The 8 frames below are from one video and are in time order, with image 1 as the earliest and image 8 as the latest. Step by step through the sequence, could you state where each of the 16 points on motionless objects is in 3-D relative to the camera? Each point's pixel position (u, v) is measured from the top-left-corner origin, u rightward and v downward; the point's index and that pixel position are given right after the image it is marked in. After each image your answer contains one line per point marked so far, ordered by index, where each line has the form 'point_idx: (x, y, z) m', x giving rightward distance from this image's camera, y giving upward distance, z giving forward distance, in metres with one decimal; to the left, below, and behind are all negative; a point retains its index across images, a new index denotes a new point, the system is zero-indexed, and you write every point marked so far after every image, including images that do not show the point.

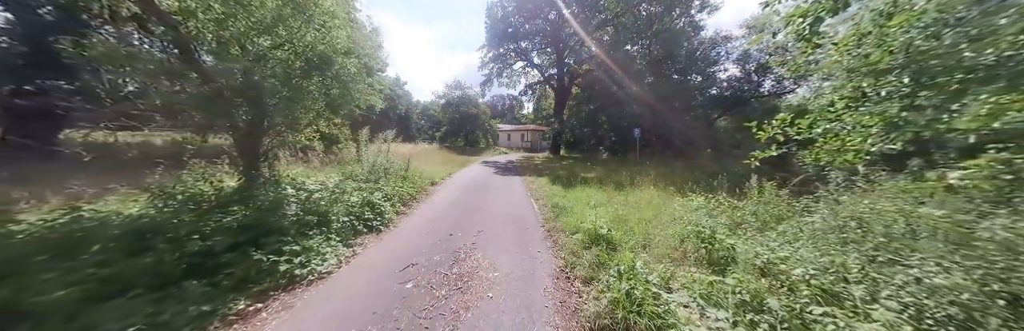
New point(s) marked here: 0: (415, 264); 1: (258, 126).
0: (-1.4, -1.4, +3.0) m
1: (-4.3, +0.6, +3.8) m
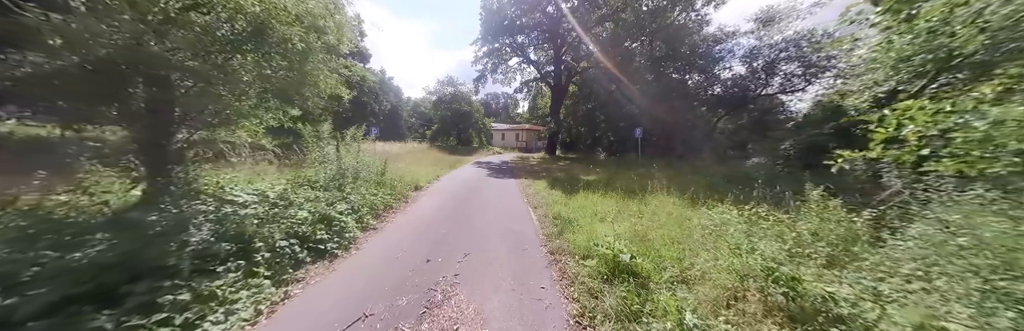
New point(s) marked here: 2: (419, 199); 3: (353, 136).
0: (-1.4, -1.5, +2.1) m
1: (-4.3, +0.6, +2.8) m
2: (-2.7, -1.1, +6.4) m
3: (-4.8, +0.8, +6.4) m
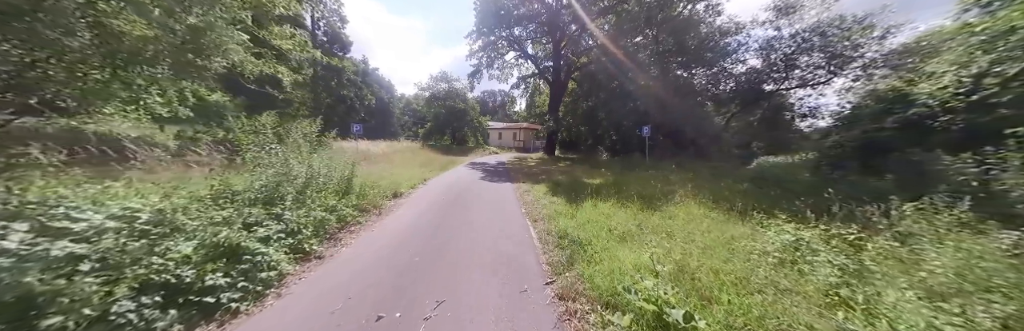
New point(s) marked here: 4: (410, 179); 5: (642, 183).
0: (-1.5, -1.5, +1.1) m
1: (-4.4, +0.5, +1.7) m
2: (-2.9, -1.1, +5.3) m
3: (-5.0, +0.8, +5.3) m
4: (-4.6, -0.7, +9.7) m
5: (+4.6, -0.7, +7.7) m
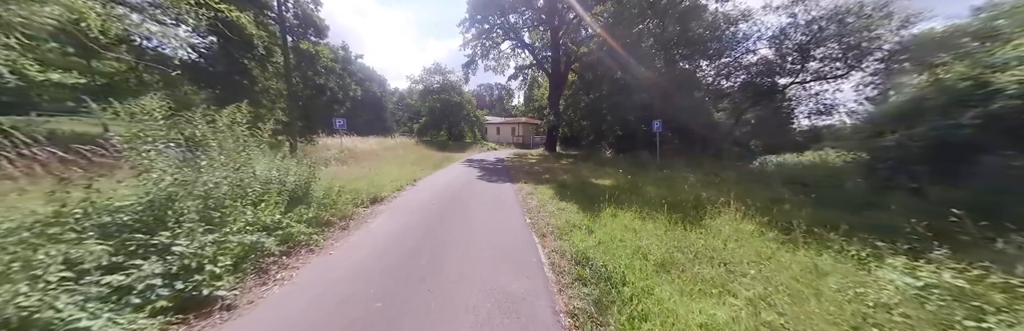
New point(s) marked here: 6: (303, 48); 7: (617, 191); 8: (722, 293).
0: (-1.4, -1.6, +0.1) m
1: (-4.4, +0.4, +0.6) m
2: (-2.9, -1.1, +4.3) m
3: (-5.0, +0.8, +4.2) m
4: (-4.7, -0.6, +8.6) m
5: (+4.5, -0.7, +6.8) m
6: (-14.5, +8.2, +15.1) m
7: (+3.1, -0.8, +6.6) m
8: (+2.0, -1.2, +2.2) m
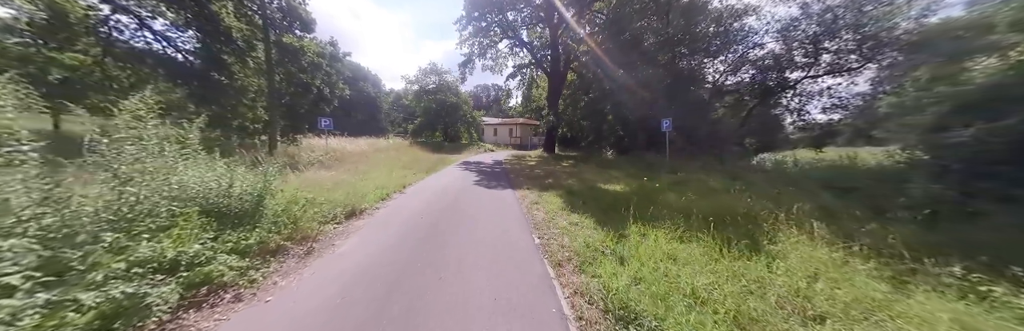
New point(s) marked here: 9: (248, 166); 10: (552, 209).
0: (-1.3, -1.7, -0.8) m
1: (-4.2, +0.3, -0.3) m
2: (-2.8, -1.3, +3.4) m
3: (-4.9, +0.7, +3.3) m
4: (-4.6, -0.7, +7.7) m
5: (+4.6, -0.8, +6.0) m
6: (-14.6, +8.0, +14.2) m
7: (+3.2, -0.9, +5.8) m
8: (+2.1, -1.3, +1.4) m
9: (-5.0, 0.0, +4.2) m
10: (+1.0, -1.1, +5.6) m
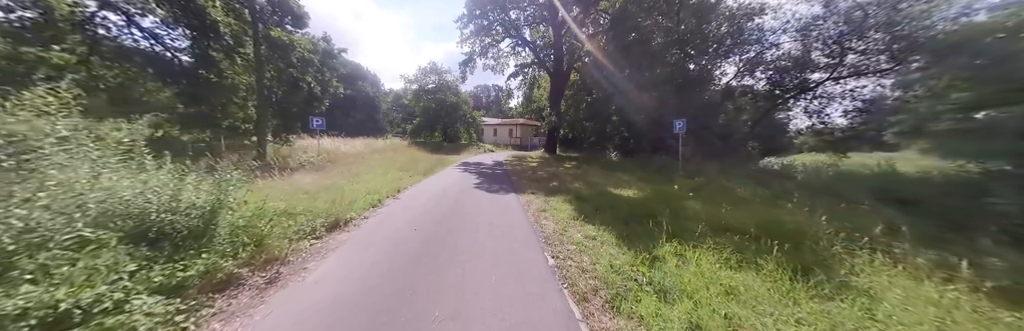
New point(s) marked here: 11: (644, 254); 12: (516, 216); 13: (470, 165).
0: (-1.1, -1.8, -1.4) m
1: (-4.1, +0.2, -0.9) m
2: (-2.6, -1.4, +2.8) m
3: (-4.7, +0.6, +2.7) m
4: (-4.5, -0.8, +7.1) m
5: (+4.7, -0.9, +5.4) m
6: (-14.4, +7.9, +13.6) m
7: (+3.3, -1.0, +5.2) m
8: (+2.2, -1.4, +0.8) m
9: (-4.9, -0.1, +3.6) m
10: (+1.2, -1.2, +5.0) m
11: (+1.9, -1.2, +3.2) m
12: (+0.1, -1.3, +5.6) m
13: (-3.4, +0.1, +17.7) m
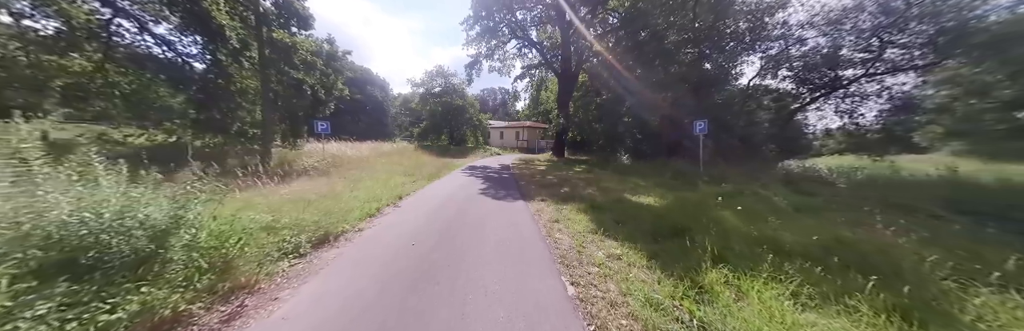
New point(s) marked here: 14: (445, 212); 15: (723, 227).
0: (-1.1, -1.9, -1.9) m
1: (-4.1, +0.2, -1.3) m
2: (-2.5, -1.5, +2.3) m
3: (-4.6, +0.5, +2.3) m
4: (-4.2, -1.0, +6.7) m
5: (+4.9, -1.0, +4.7) m
6: (-14.0, +7.6, +13.5) m
7: (+3.5, -1.1, +4.5) m
8: (+2.3, -1.5, +0.2) m
9: (-4.7, -0.2, +3.2) m
10: (+1.4, -1.3, +4.5) m
11: (+2.1, -1.3, +2.6) m
12: (+0.3, -1.4, +5.0) m
13: (-2.9, -0.2, +17.3) m
14: (-2.0, -1.4, +6.6) m
15: (+4.3, -1.1, +4.4) m
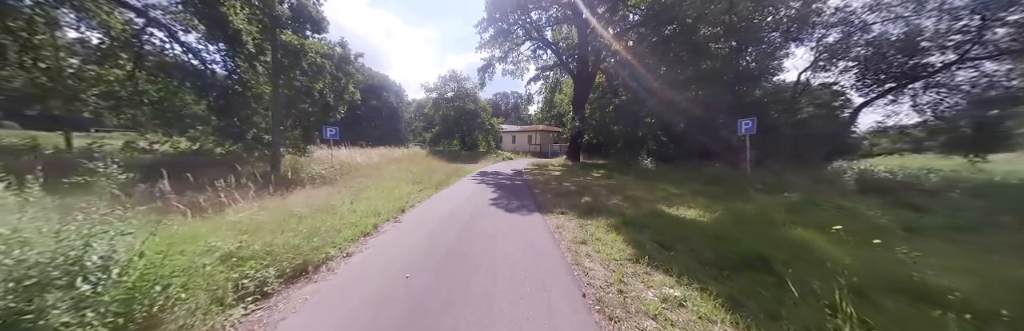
0: (-1.2, -1.9, -2.7) m
1: (-4.1, +0.1, -1.9) m
2: (-2.3, -1.6, +1.6) m
3: (-4.4, +0.3, +1.8) m
4: (-3.8, -1.3, +6.1) m
5: (+5.2, -1.2, +3.6) m
6: (-13.2, +7.1, +13.6) m
7: (+3.8, -1.3, +3.5) m
8: (+2.4, -1.6, -0.8) m
9: (-4.5, -0.4, +2.6) m
10: (+1.7, -1.5, +3.5) m
11: (+2.3, -1.4, +1.7) m
12: (+0.6, -1.6, +4.2) m
13: (-1.9, -0.7, +16.6) m
14: (-1.5, -1.6, +5.8) m
15: (+4.5, -1.2, +3.4) m
